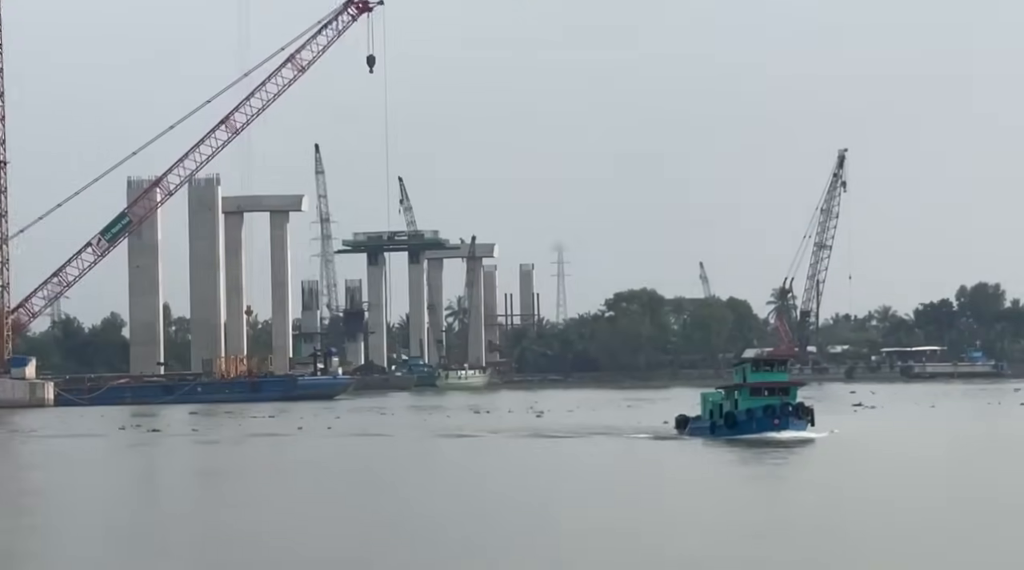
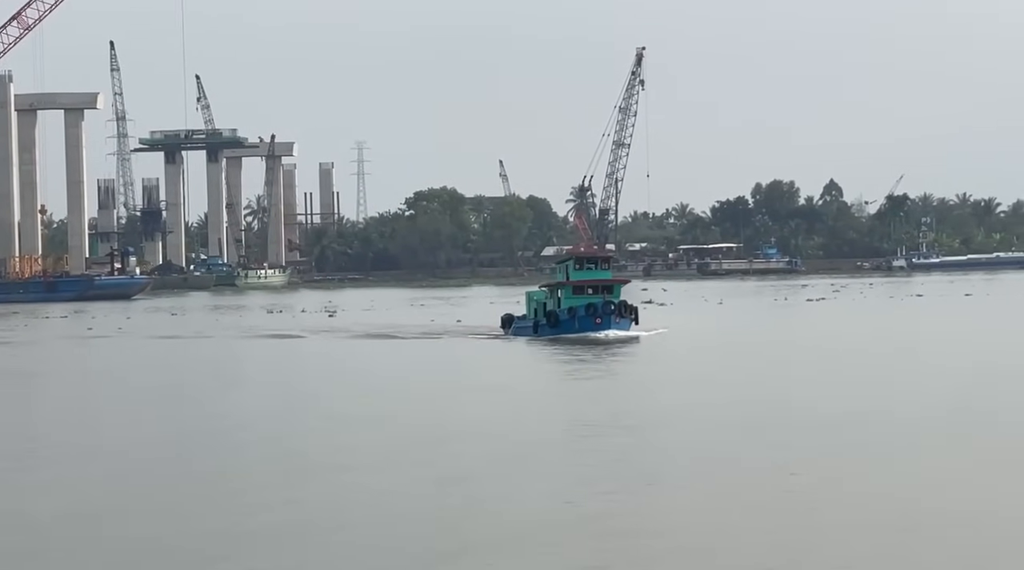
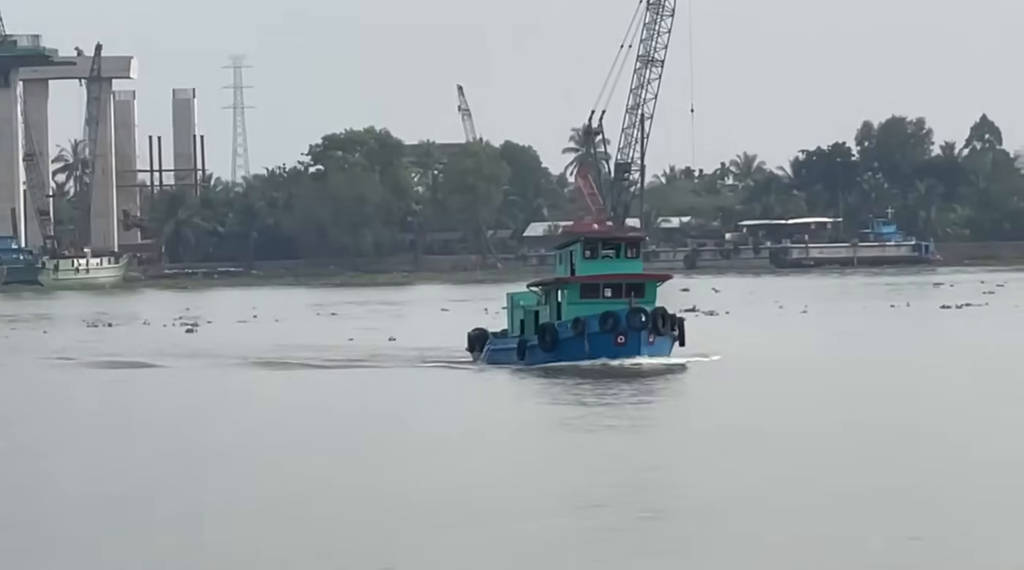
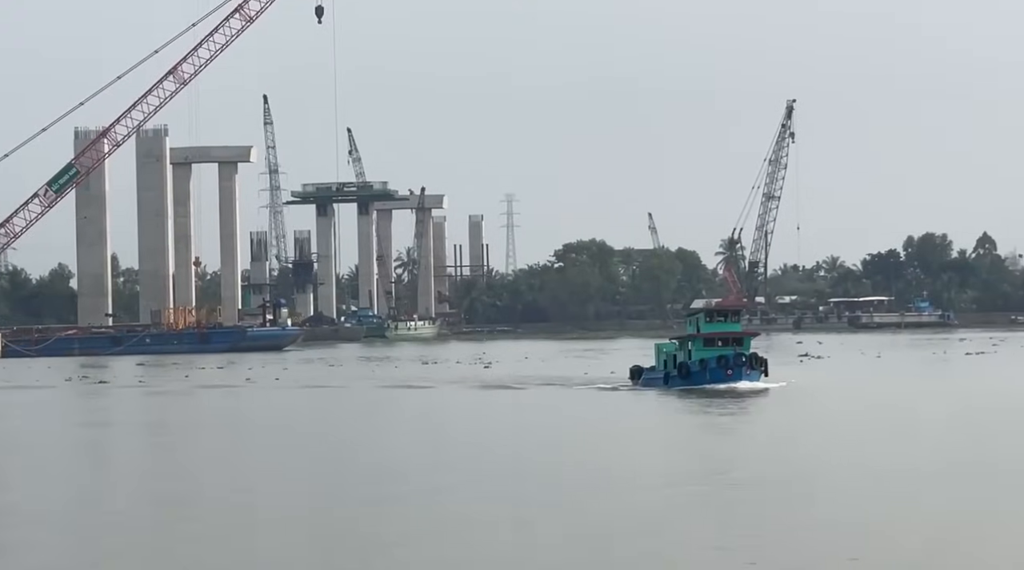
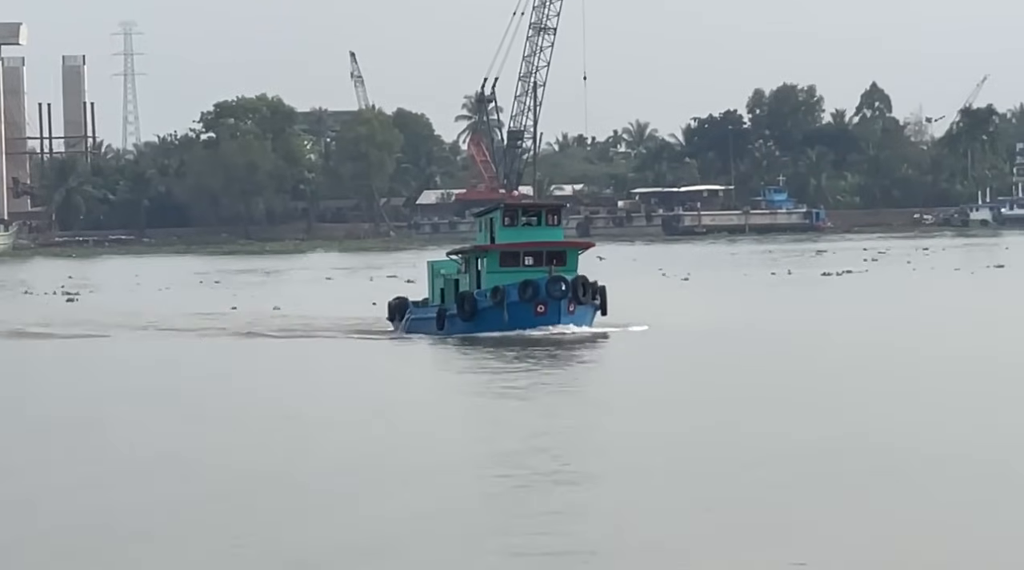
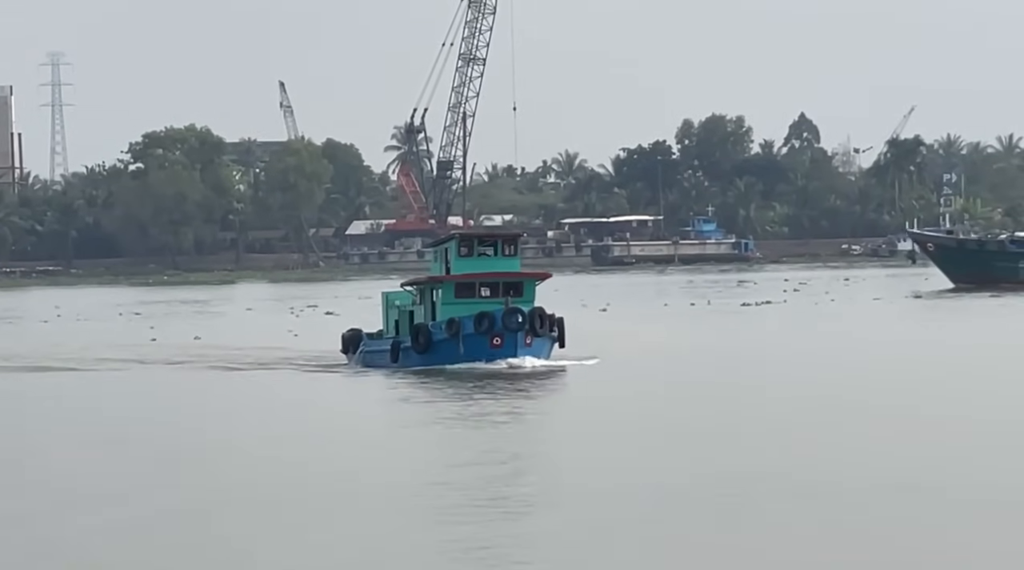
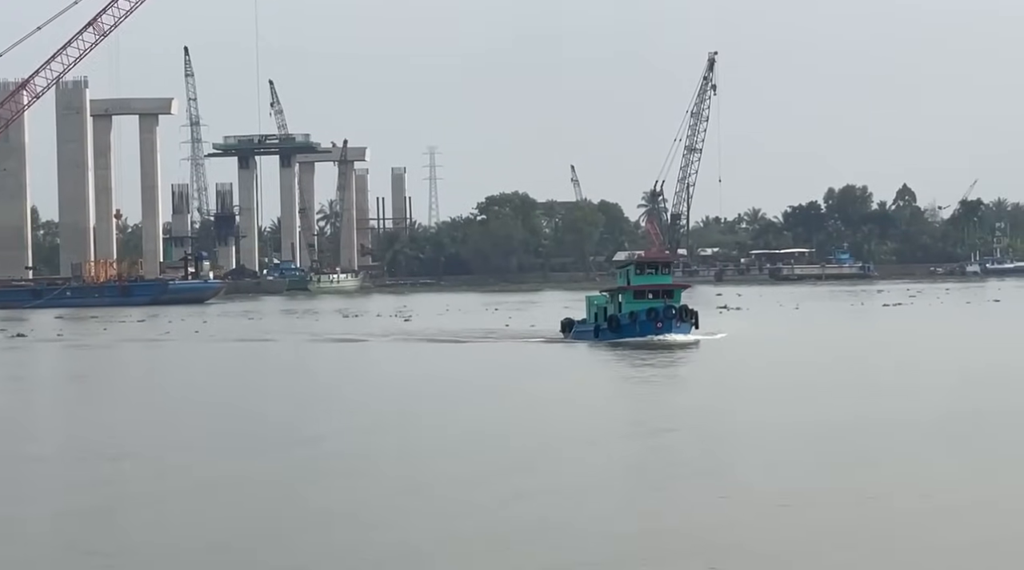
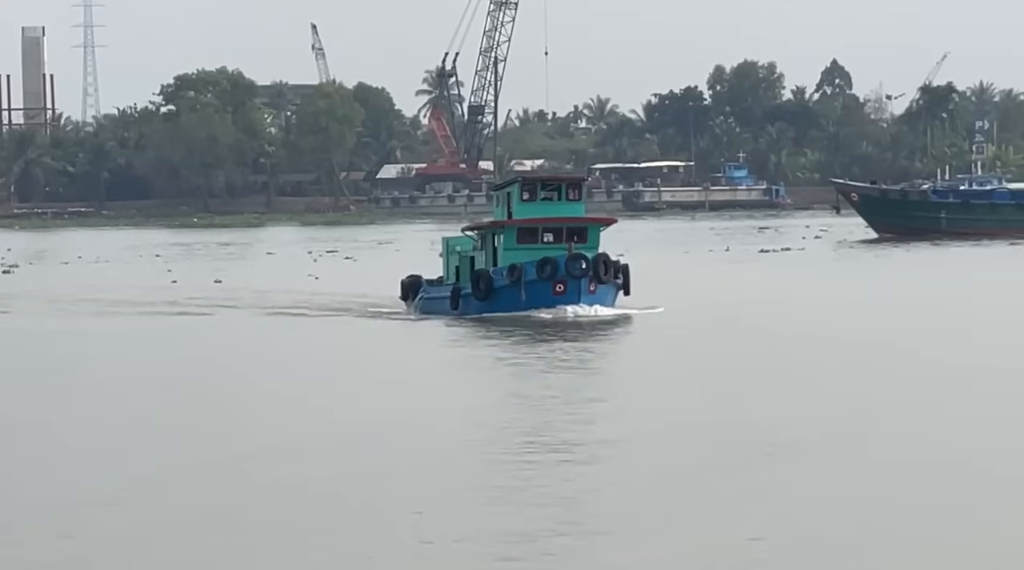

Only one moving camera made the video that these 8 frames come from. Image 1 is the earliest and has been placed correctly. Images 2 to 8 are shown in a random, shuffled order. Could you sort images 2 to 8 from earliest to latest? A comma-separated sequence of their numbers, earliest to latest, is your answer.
4, 7, 2, 3, 5, 6, 8
